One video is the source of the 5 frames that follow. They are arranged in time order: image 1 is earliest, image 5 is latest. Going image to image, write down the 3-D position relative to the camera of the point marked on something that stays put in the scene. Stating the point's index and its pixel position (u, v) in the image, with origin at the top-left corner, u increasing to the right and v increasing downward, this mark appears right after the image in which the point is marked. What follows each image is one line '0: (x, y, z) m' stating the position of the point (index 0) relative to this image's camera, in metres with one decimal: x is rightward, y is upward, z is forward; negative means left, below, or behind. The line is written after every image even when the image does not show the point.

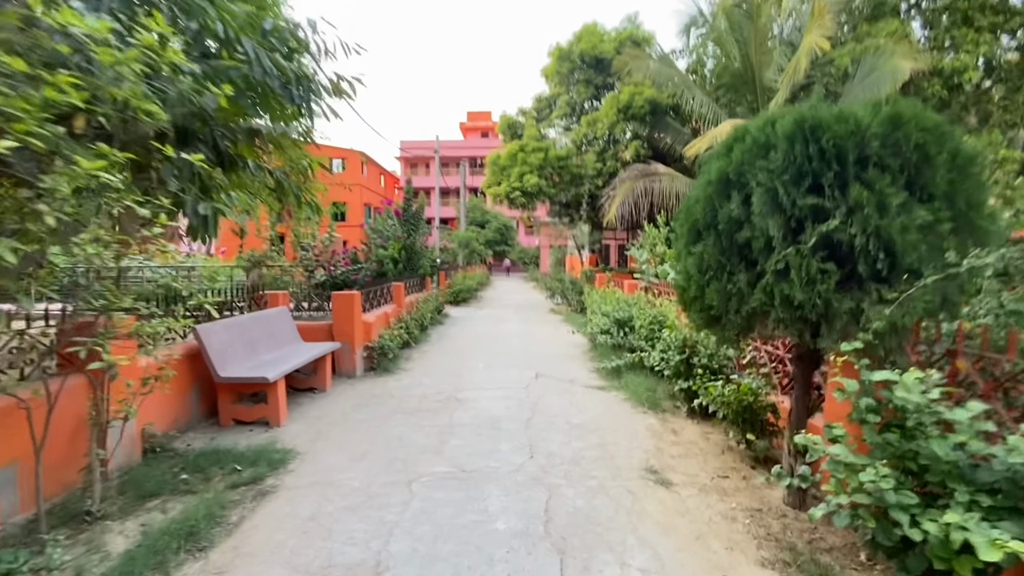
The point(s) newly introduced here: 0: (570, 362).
0: (+0.8, -1.0, +6.8) m
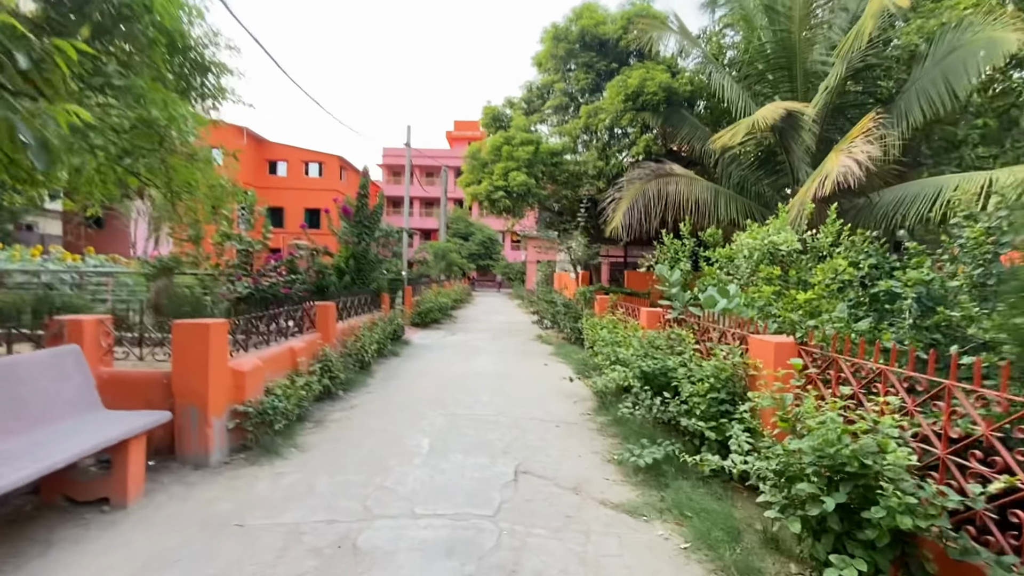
0: (+0.5, -1.3, +4.3) m
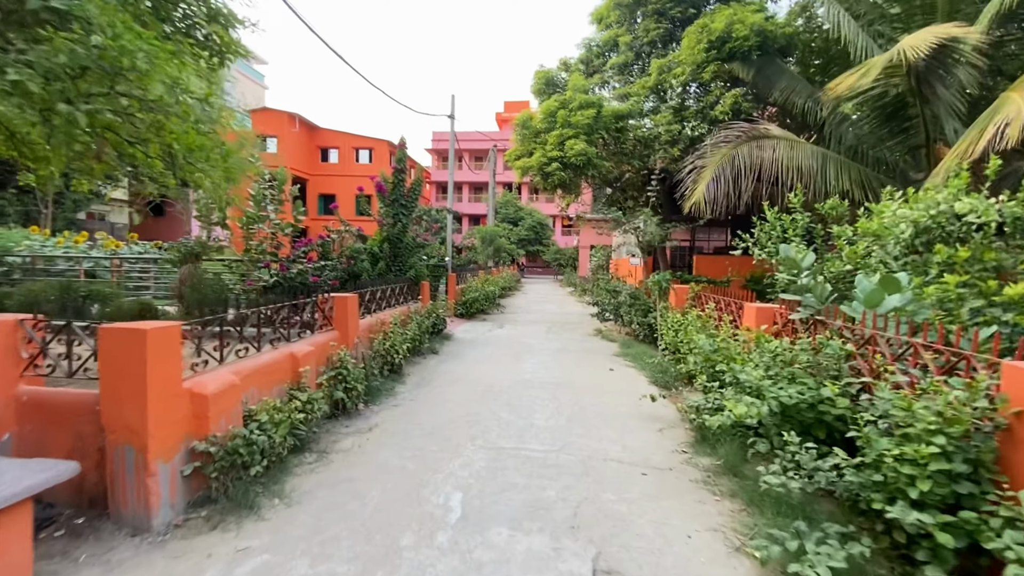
0: (+0.9, -1.3, +2.9) m
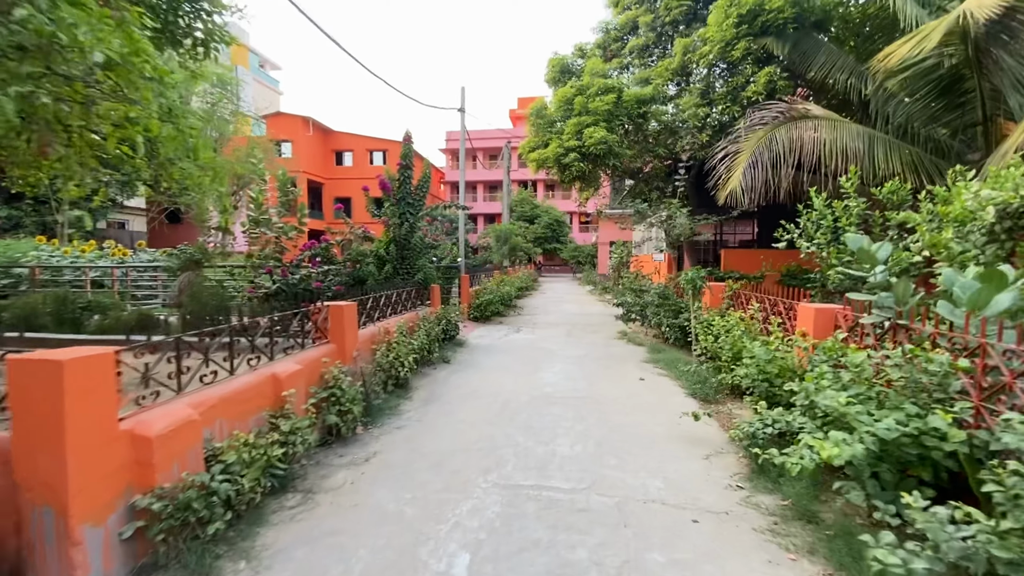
0: (+1.0, -1.3, +2.3) m
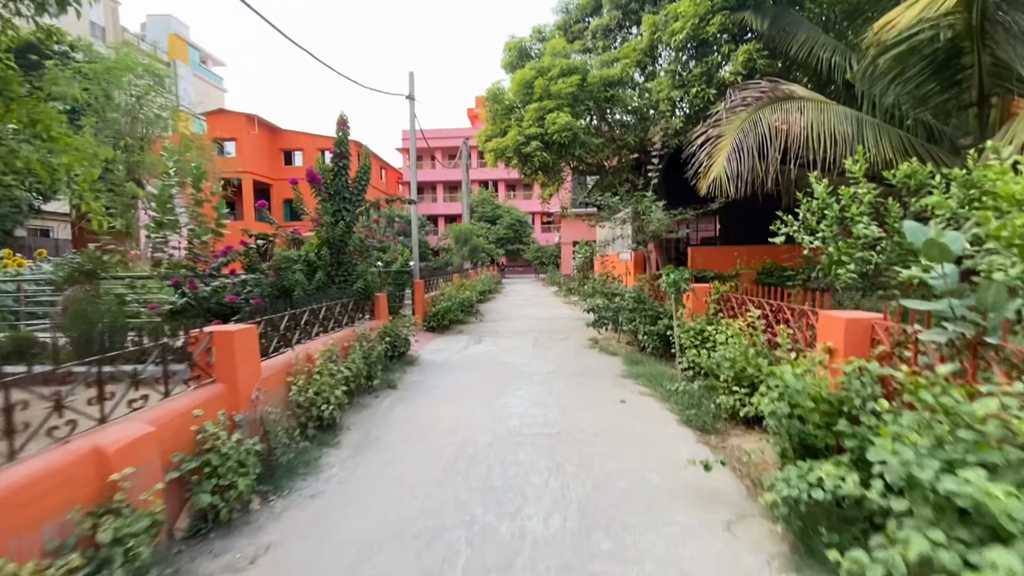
0: (+0.9, -1.4, +1.3) m
